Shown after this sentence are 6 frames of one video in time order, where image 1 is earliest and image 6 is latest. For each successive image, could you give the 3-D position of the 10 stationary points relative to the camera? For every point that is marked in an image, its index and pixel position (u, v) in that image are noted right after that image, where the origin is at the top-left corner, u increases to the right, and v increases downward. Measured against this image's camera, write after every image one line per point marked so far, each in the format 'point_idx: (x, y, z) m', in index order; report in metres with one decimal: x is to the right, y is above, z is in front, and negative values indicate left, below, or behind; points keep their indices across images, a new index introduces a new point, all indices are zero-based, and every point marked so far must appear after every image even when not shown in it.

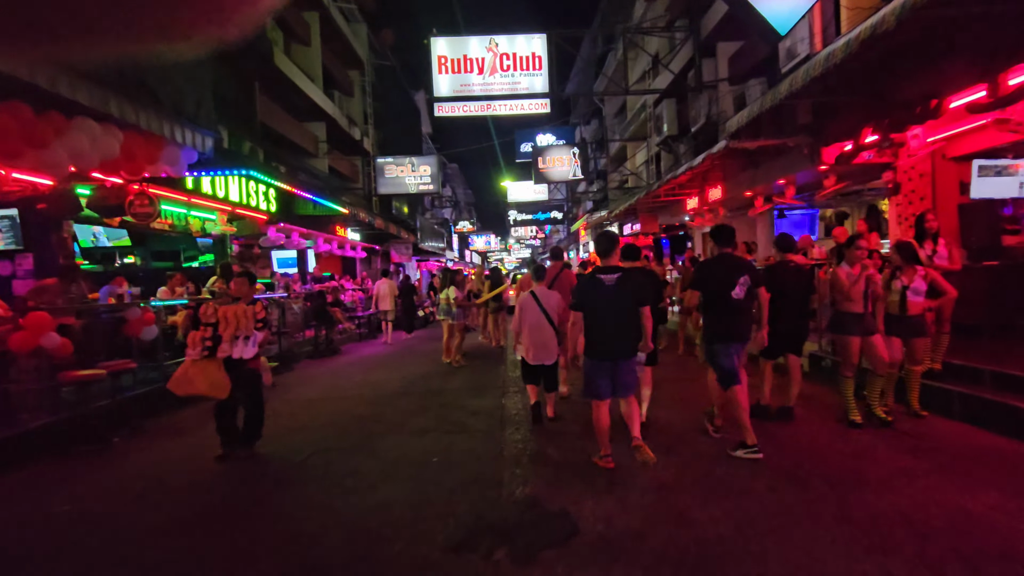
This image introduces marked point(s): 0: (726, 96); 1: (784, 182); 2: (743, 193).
0: (+5.2, +4.7, +12.7) m
1: (+5.4, +2.1, +10.2) m
2: (+5.2, +2.1, +11.7) m
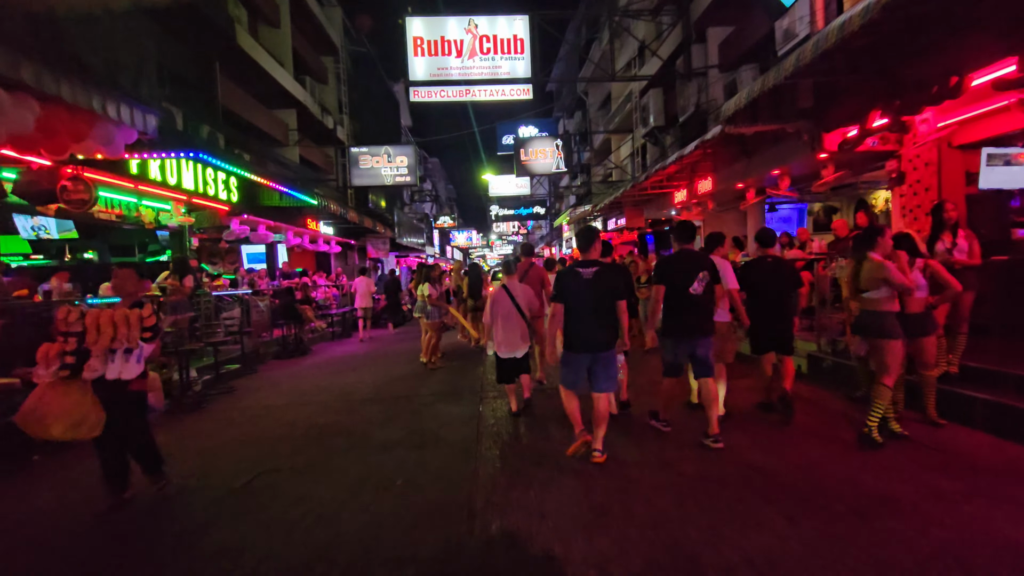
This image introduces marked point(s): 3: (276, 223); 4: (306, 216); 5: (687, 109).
0: (+4.8, +4.8, +12.1) m
1: (+5.0, +2.2, +9.7) m
2: (+4.8, +2.2, +11.2) m
3: (-6.4, +1.8, +14.3) m
4: (-6.4, +2.2, +16.0) m
5: (+4.5, +4.6, +13.3) m
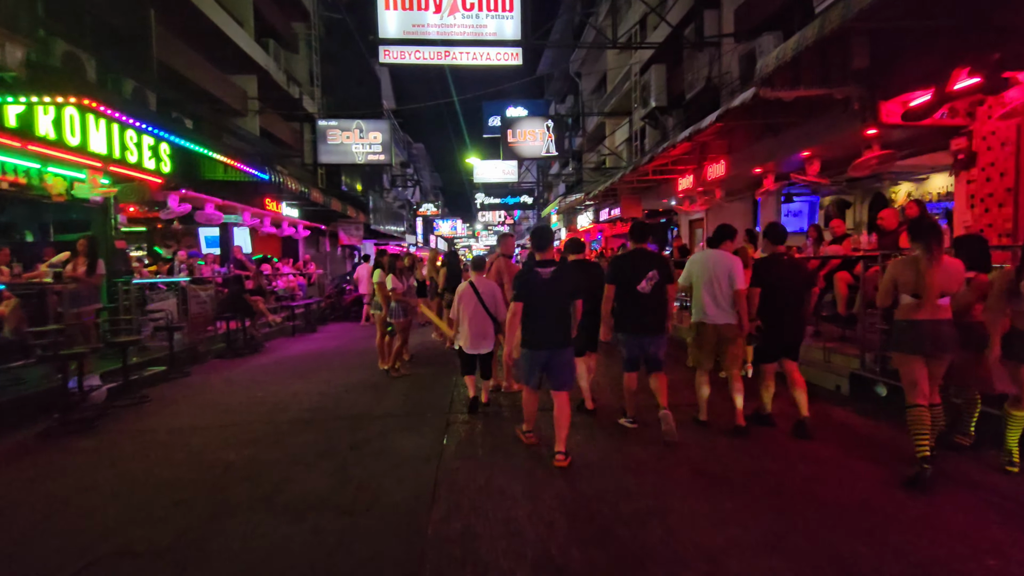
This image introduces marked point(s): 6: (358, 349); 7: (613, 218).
0: (+4.5, +4.8, +10.7) m
1: (+4.7, +2.1, +8.3) m
2: (+4.5, +2.2, +9.8) m
3: (-6.8, +2.1, +12.5) m
4: (-6.8, +2.5, +14.2) m
5: (+4.2, +4.6, +11.8) m
6: (-3.4, -1.3, +11.4) m
7: (+3.7, +2.5, +18.8) m
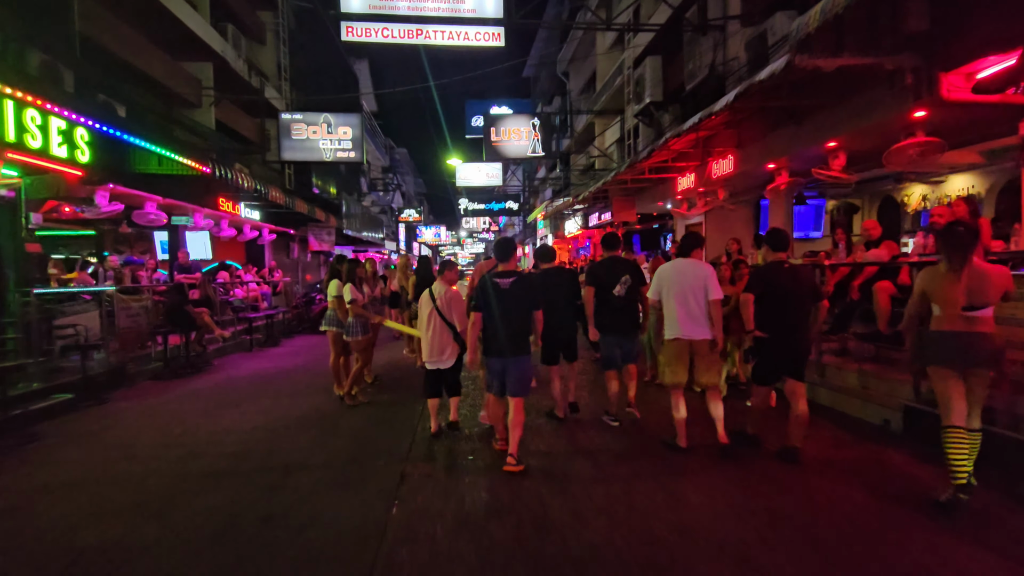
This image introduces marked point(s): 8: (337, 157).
0: (+4.1, +4.6, +9.6) m
1: (+4.4, +2.0, +7.2) m
2: (+4.2, +2.0, +8.6) m
3: (-7.2, +1.9, +11.1) m
4: (-7.2, +2.3, +12.8) m
5: (+3.8, +4.4, +10.7) m
6: (-3.7, -1.5, +10.0) m
7: (+3.1, +2.2, +17.7) m
8: (-4.7, +3.5, +13.9) m
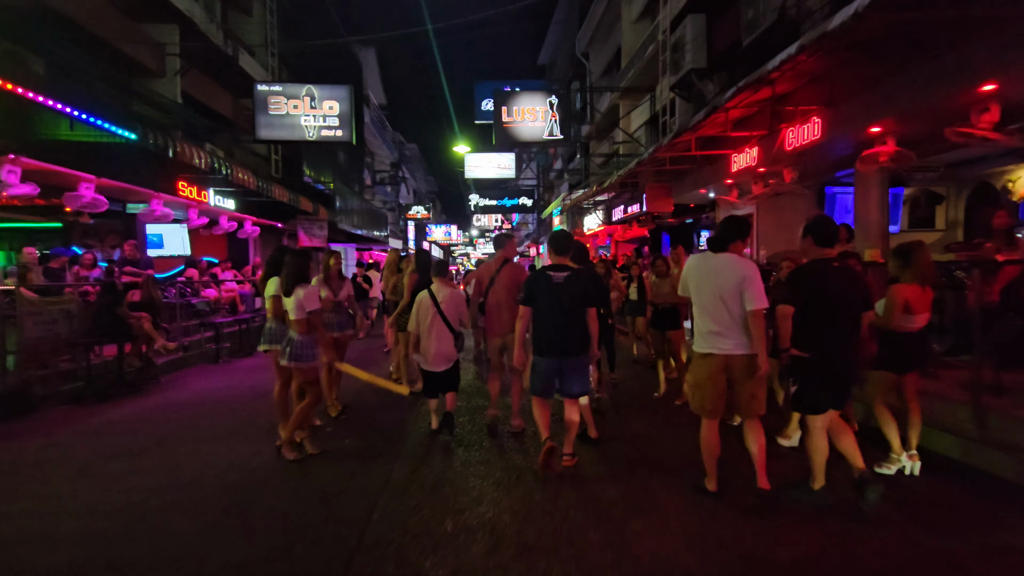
0: (+4.4, +4.5, +7.4) m
1: (+4.6, +1.9, +5.0) m
2: (+4.3, +2.0, +6.4) m
3: (-7.0, +1.9, +9.2) m
4: (-6.9, +2.3, +10.9) m
5: (+4.0, +4.3, +8.5) m
6: (-3.6, -1.6, +8.0) m
7: (+3.5, +2.1, +15.5) m
8: (-4.4, +3.5, +11.9) m
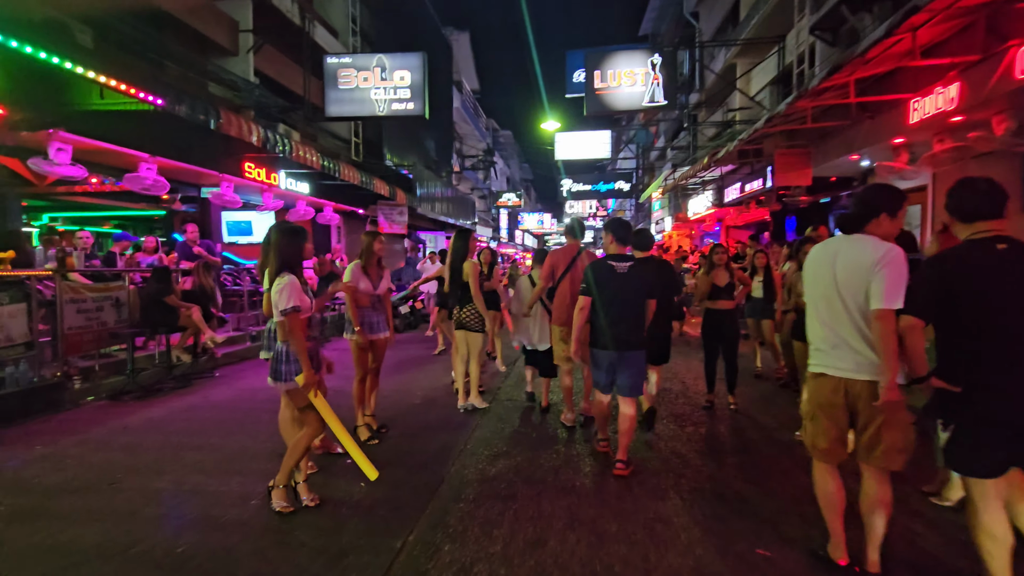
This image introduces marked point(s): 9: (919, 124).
0: (+5.3, +4.5, +4.8) m
1: (+5.0, +1.8, +2.5) m
2: (+5.0, +2.0, +3.9) m
3: (-5.6, +2.1, +8.7) m
4: (-5.2, +2.5, +10.4) m
5: (+5.2, +4.4, +6.0) m
6: (-2.5, -1.4, +7.0) m
7: (+5.9, +2.3, +13.0) m
8: (-2.5, +3.7, +10.9) m
9: (+5.1, +2.0, +6.4) m
